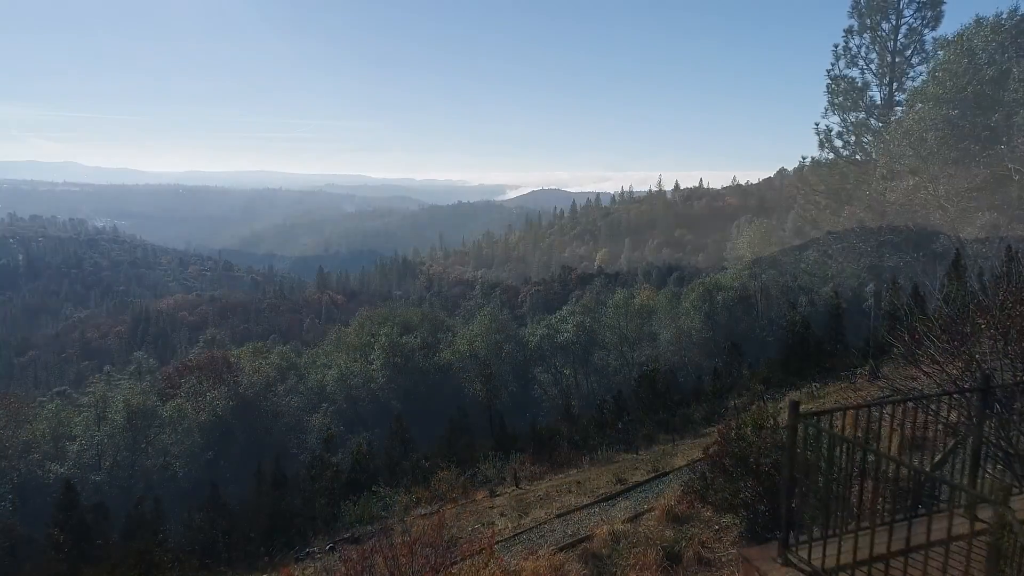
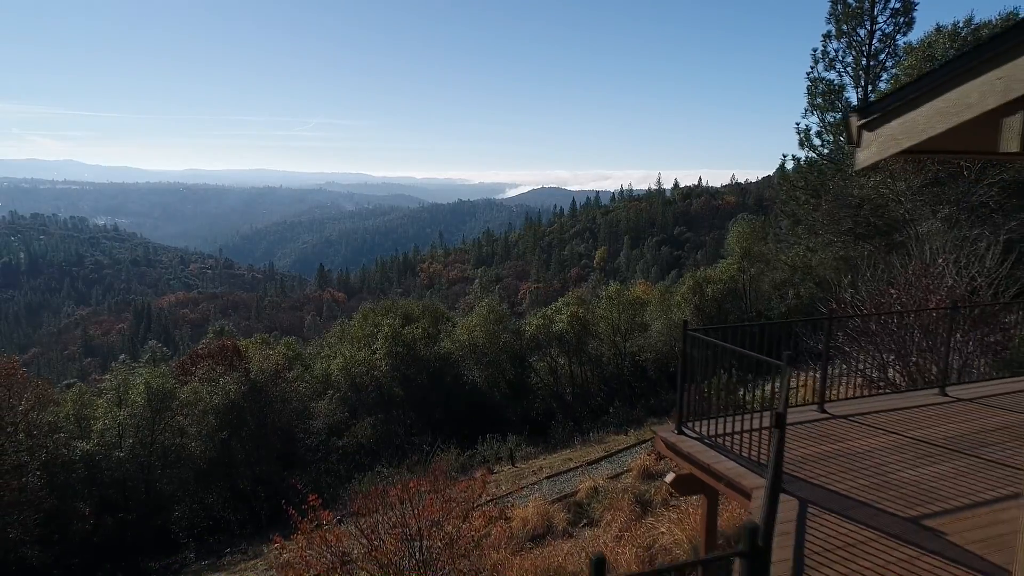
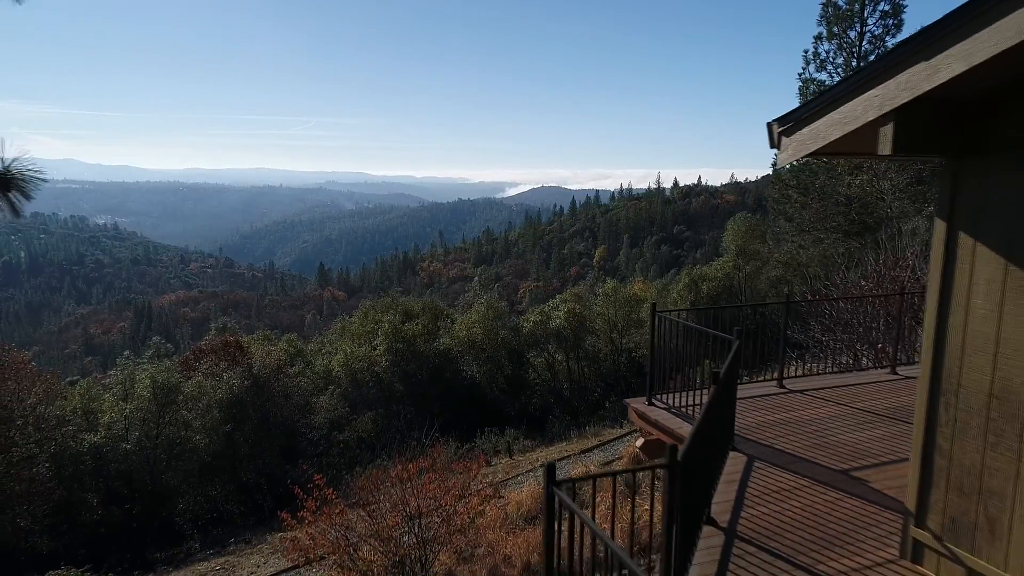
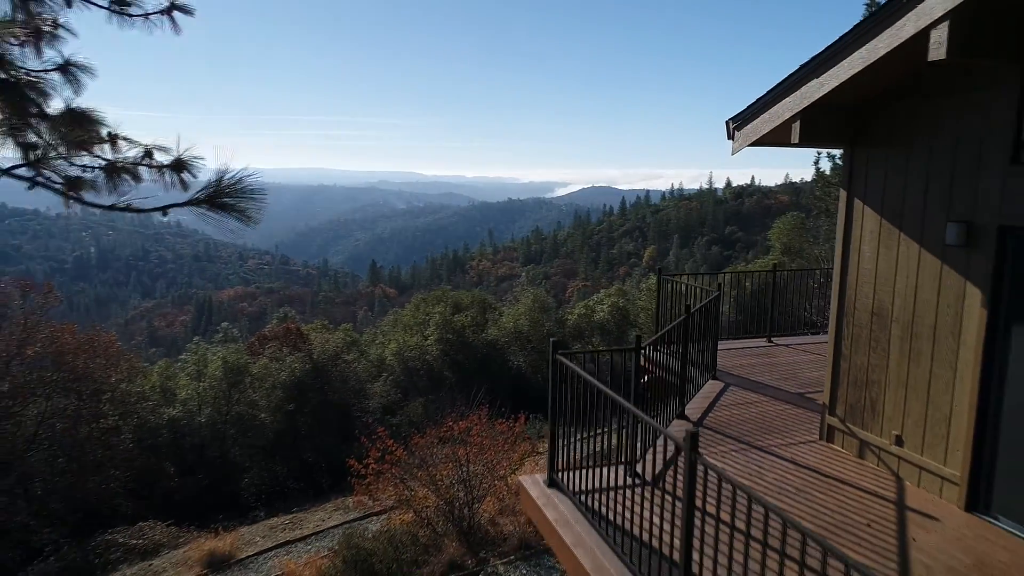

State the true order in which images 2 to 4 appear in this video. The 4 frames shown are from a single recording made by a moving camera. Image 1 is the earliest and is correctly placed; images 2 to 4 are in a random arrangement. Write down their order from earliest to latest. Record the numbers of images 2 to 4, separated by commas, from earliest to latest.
2, 3, 4
